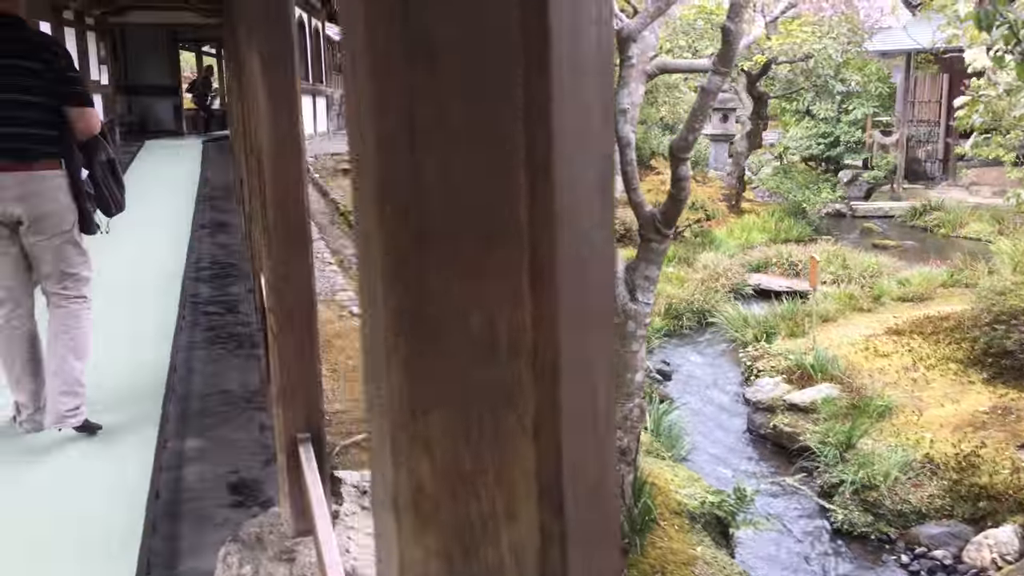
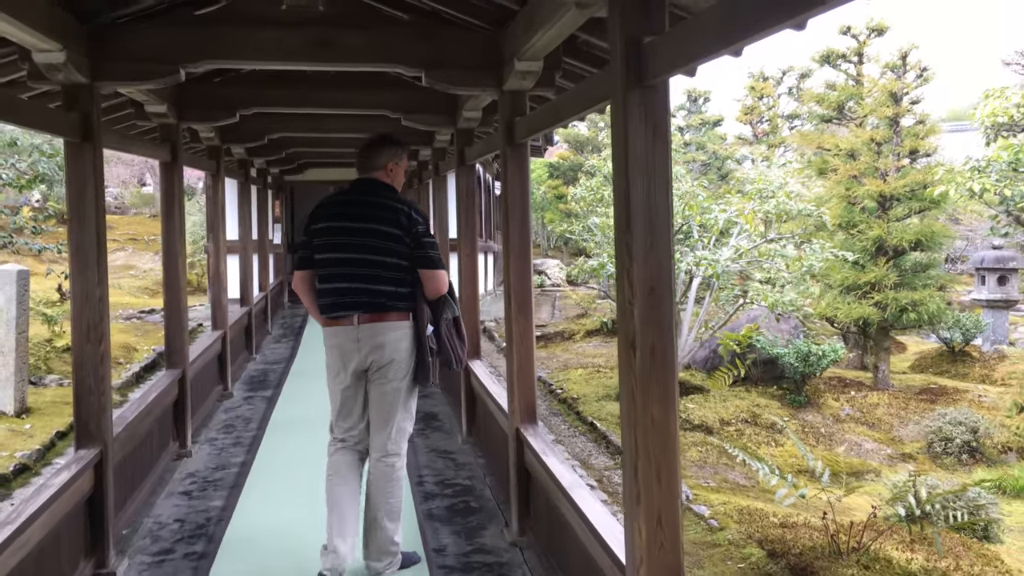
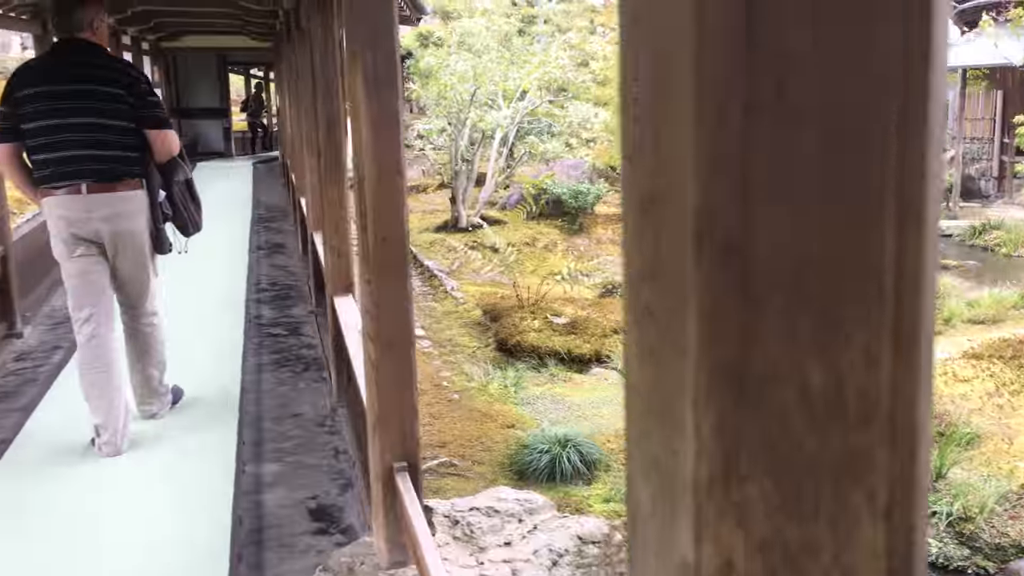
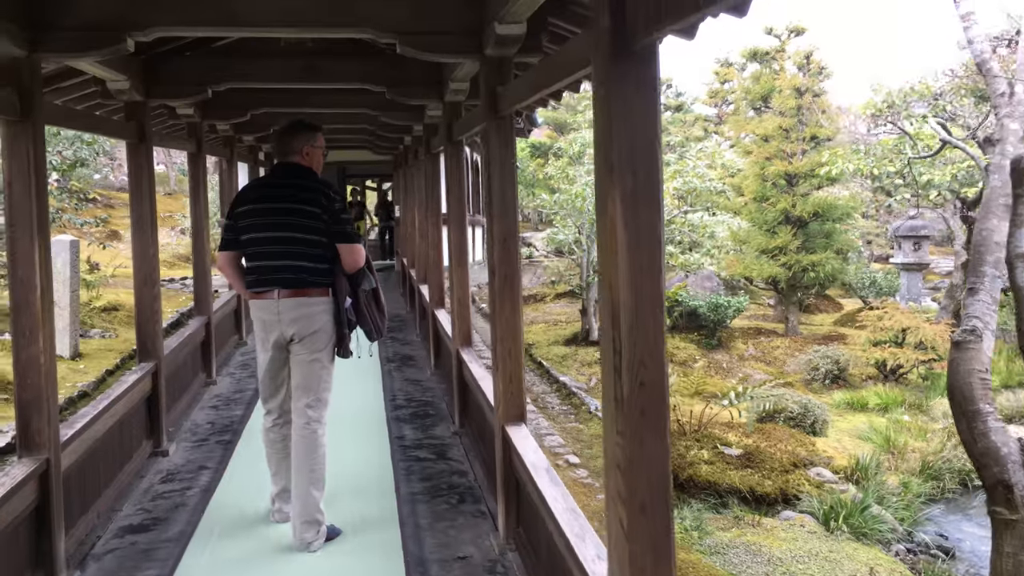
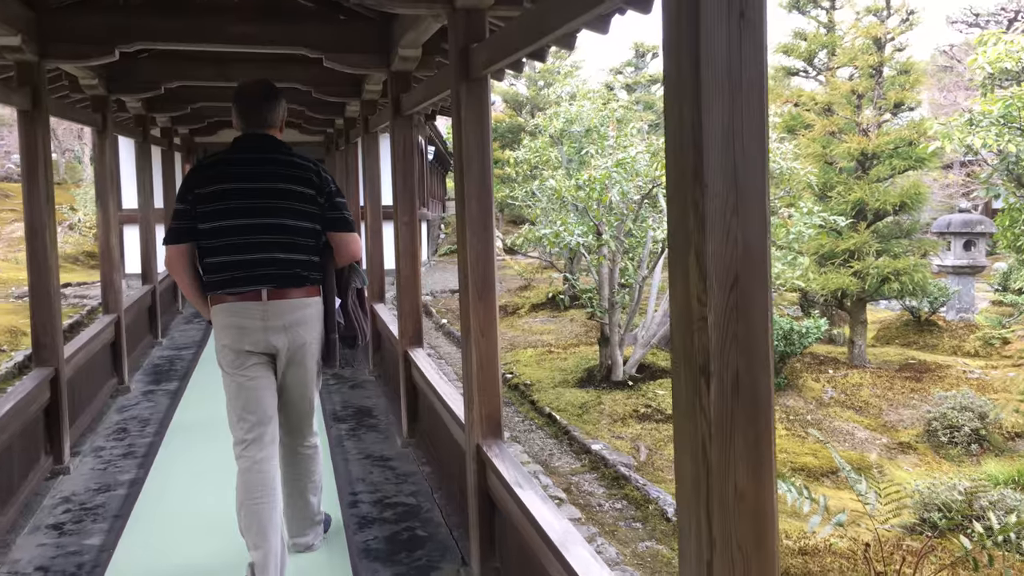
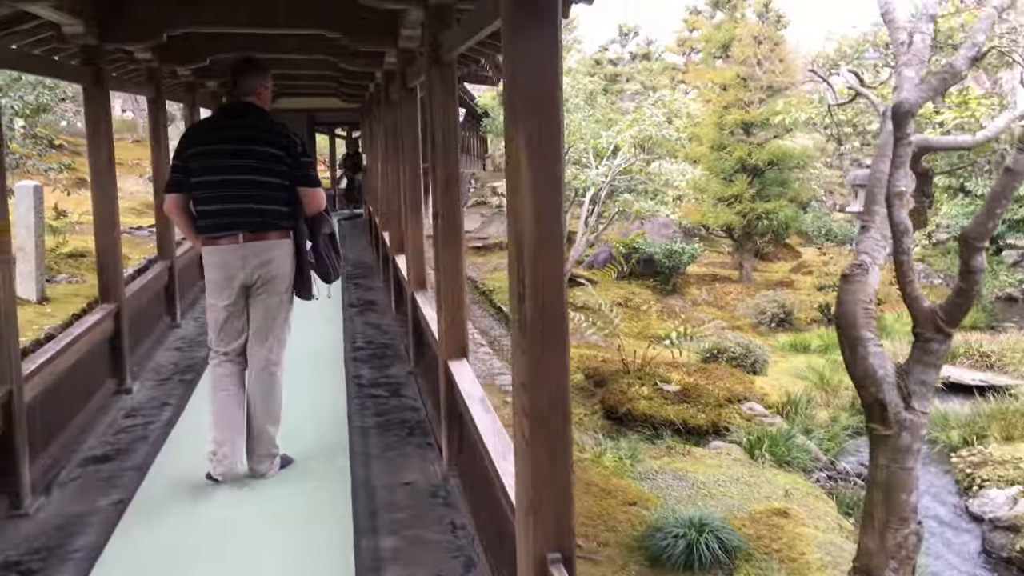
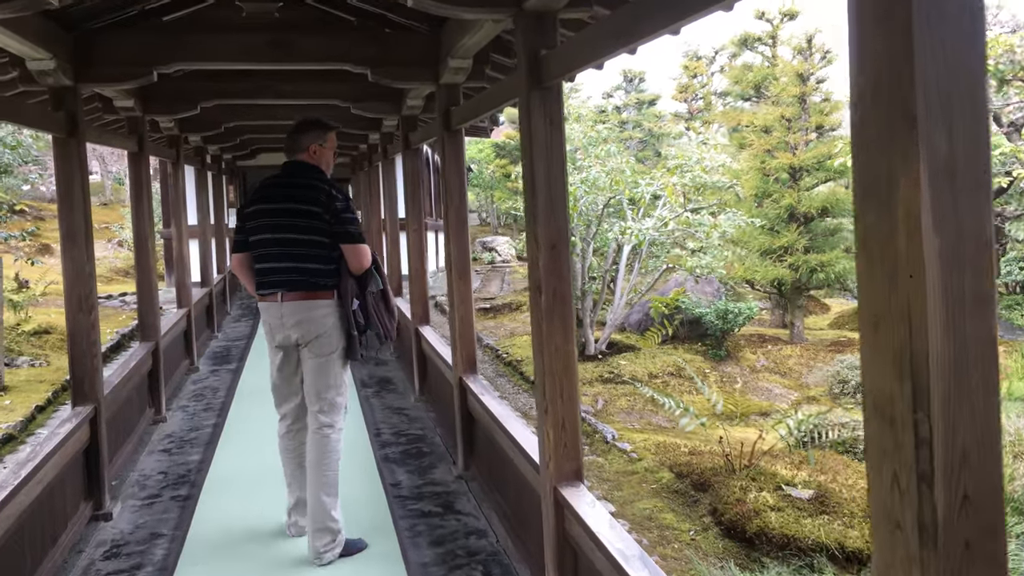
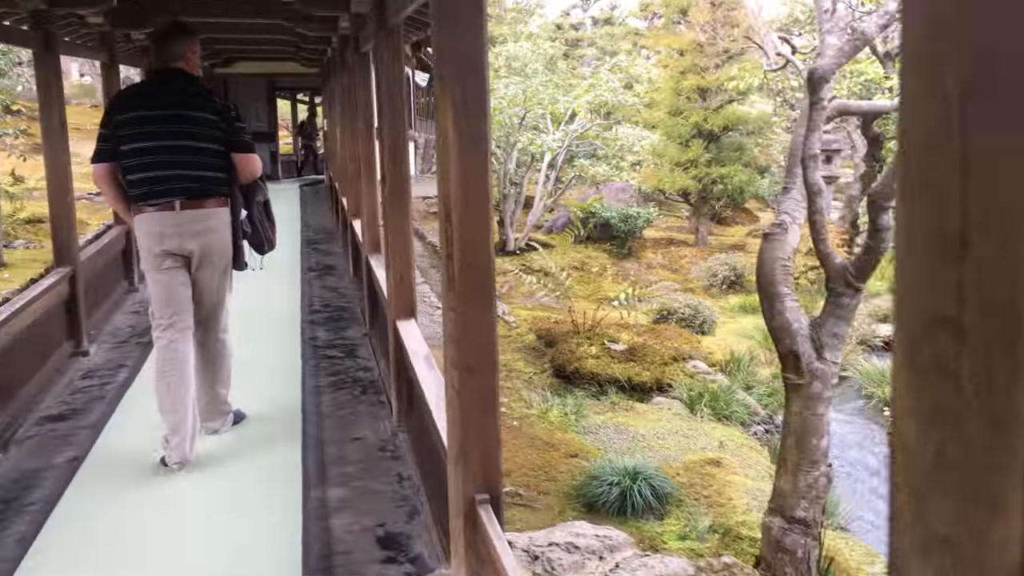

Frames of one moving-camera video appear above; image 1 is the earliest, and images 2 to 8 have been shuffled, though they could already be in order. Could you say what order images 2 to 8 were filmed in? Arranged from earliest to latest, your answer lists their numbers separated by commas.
3, 8, 6, 4, 7, 2, 5
